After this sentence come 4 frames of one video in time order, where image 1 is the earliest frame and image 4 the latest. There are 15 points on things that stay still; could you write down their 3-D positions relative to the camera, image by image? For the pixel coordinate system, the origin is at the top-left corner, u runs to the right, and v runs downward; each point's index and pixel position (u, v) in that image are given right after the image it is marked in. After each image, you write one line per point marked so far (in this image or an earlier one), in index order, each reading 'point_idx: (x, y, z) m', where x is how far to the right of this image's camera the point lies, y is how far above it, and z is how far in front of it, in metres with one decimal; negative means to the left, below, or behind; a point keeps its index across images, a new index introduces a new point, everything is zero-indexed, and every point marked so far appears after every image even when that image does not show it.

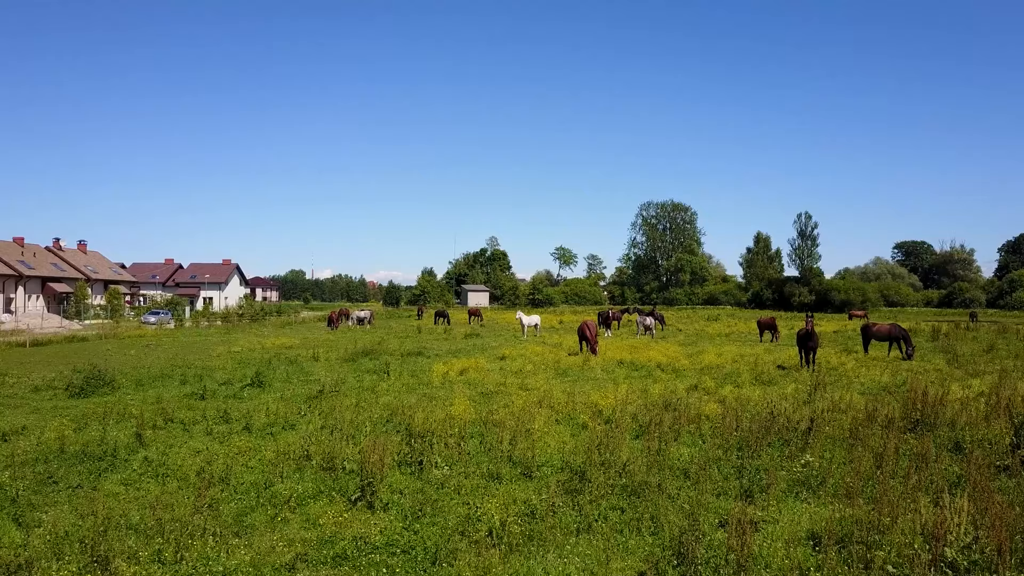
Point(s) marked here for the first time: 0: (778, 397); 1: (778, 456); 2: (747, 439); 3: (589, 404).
0: (+6.6, -2.7, +14.4) m
1: (+4.0, -2.5, +8.6) m
2: (+3.8, -2.5, +9.3) m
3: (+1.7, -2.5, +12.6) m
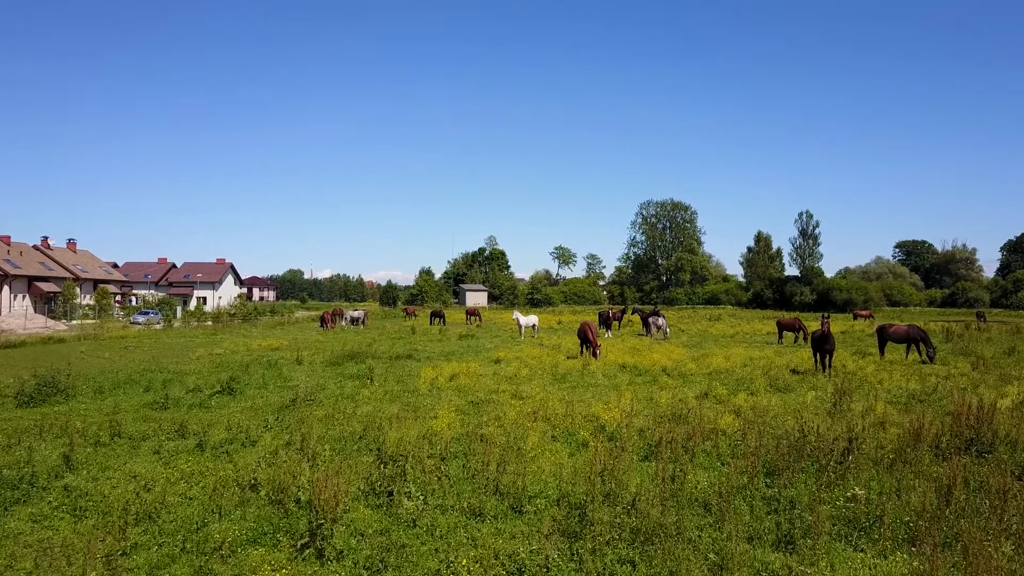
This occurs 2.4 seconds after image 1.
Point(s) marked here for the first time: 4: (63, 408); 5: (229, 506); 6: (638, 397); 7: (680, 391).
0: (+6.4, -2.7, +13.0) m
1: (+3.8, -2.5, +7.2) m
2: (+3.7, -2.4, +8.0) m
3: (+1.5, -2.5, +11.2) m
4: (-10.5, -2.8, +13.5) m
5: (-3.4, -2.7, +7.0) m
6: (+3.0, -2.6, +13.6) m
7: (+4.3, -2.6, +14.8) m
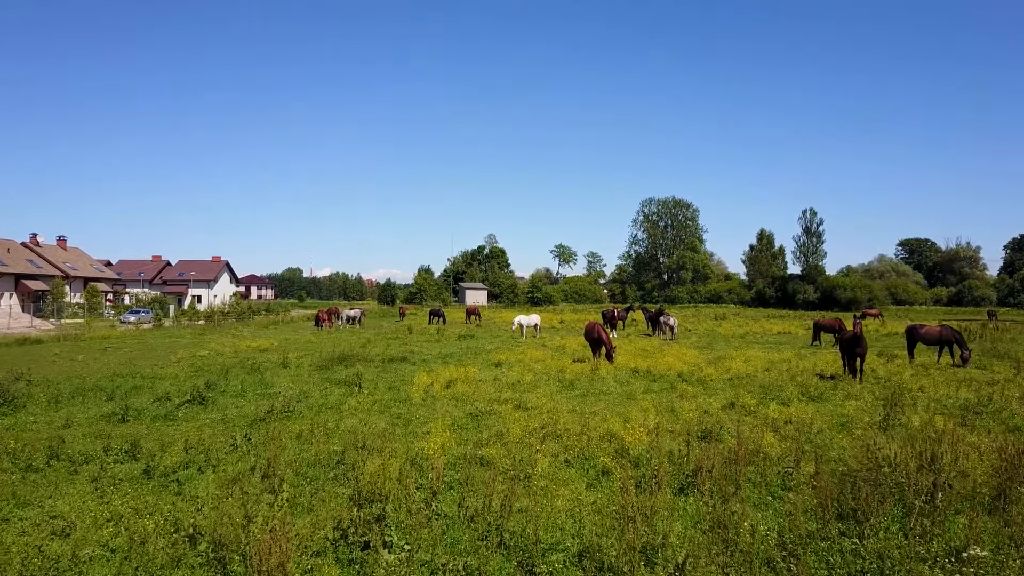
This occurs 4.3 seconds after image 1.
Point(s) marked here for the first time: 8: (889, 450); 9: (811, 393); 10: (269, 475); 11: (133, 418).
0: (+6.5, -2.6, +11.4) m
1: (+3.9, -2.4, +5.6) m
2: (+3.8, -2.4, +6.4) m
3: (+1.6, -2.5, +9.6) m
4: (-10.4, -2.7, +11.9) m
5: (-3.4, -2.6, +5.4) m
6: (+3.0, -2.5, +12.0) m
7: (+4.4, -2.6, +13.2) m
8: (+5.5, -2.4, +8.4) m
9: (+7.5, -2.6, +14.5) m
10: (-3.5, -2.6, +8.2) m
11: (-8.2, -2.8, +12.4) m
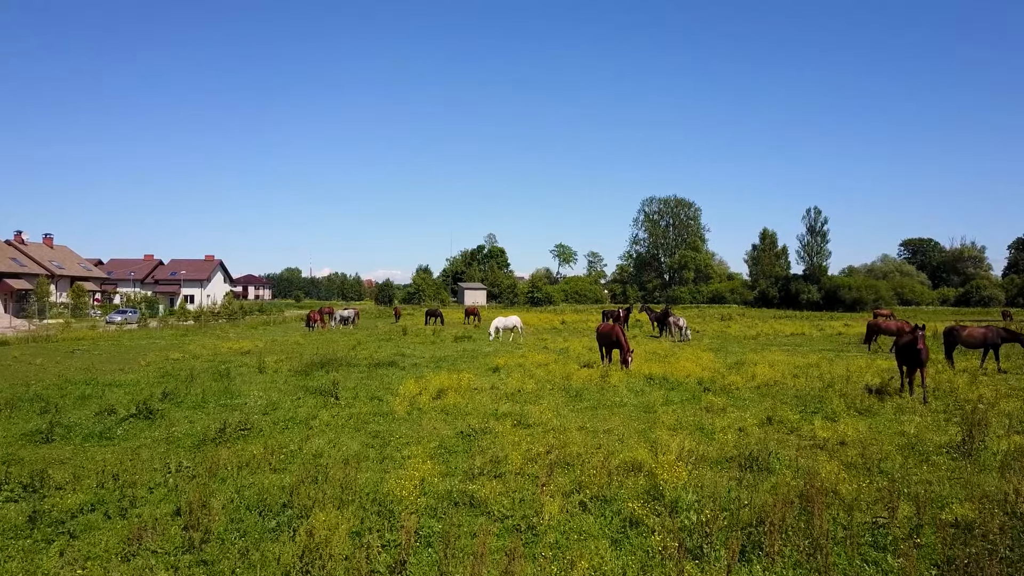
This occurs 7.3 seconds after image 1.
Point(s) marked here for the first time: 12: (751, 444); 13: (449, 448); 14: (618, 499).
0: (+6.5, -2.5, +9.4) m
1: (+3.9, -2.3, +3.6) m
2: (+3.7, -2.3, +4.4) m
3: (+1.6, -2.3, +7.6) m
4: (-10.5, -2.6, +9.9) m
5: (-3.4, -2.5, +3.5) m
6: (+3.0, -2.4, +10.1) m
7: (+4.4, -2.5, +11.2) m
8: (+5.5, -2.3, +6.5) m
9: (+7.5, -2.5, +12.5) m
10: (-3.5, -2.5, +6.2) m
11: (-8.2, -2.7, +10.4) m
12: (+3.8, -2.5, +9.1) m
13: (-1.0, -2.5, +9.1) m
14: (+1.2, -2.4, +6.5) m
